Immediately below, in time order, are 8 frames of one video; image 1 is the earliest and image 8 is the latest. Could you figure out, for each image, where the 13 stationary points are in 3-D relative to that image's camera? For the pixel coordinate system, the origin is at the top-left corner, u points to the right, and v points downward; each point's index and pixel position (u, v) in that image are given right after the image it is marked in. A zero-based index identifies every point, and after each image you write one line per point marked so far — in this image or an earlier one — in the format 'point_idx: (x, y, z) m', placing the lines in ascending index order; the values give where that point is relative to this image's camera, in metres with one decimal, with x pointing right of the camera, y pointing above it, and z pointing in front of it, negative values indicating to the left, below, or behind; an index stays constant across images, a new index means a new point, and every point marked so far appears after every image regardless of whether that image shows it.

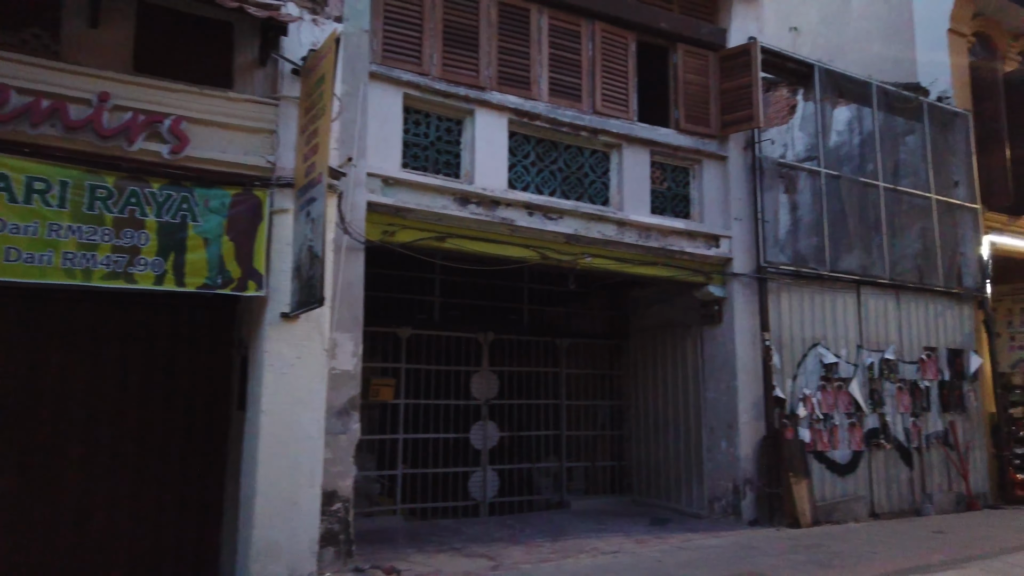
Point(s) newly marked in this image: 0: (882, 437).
0: (+4.8, -1.9, +9.7) m
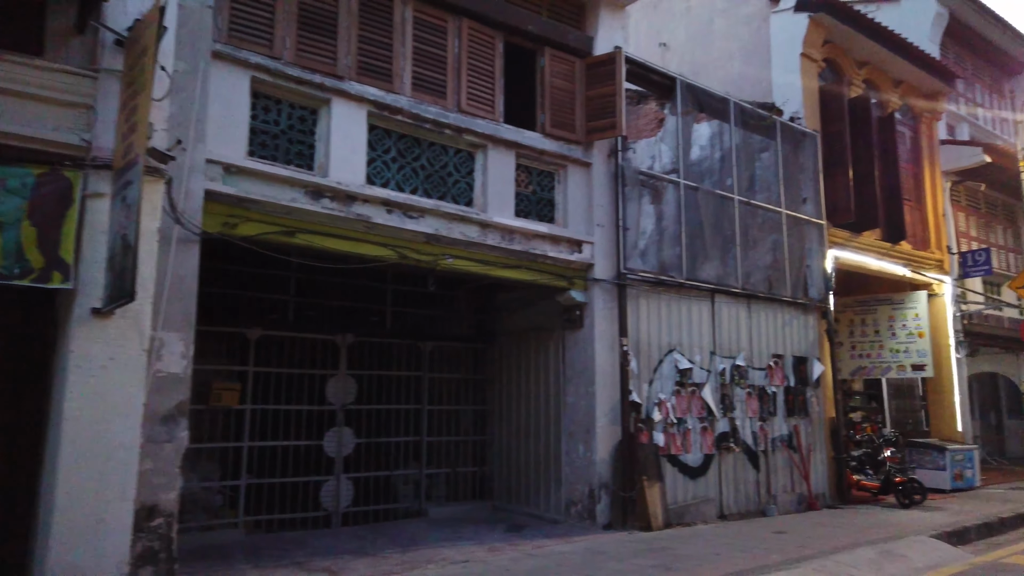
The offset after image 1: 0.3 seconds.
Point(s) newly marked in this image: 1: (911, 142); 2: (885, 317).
0: (+2.9, -2.0, +10.1) m
1: (+7.7, +2.8, +14.8) m
2: (+7.3, -0.6, +14.7) m
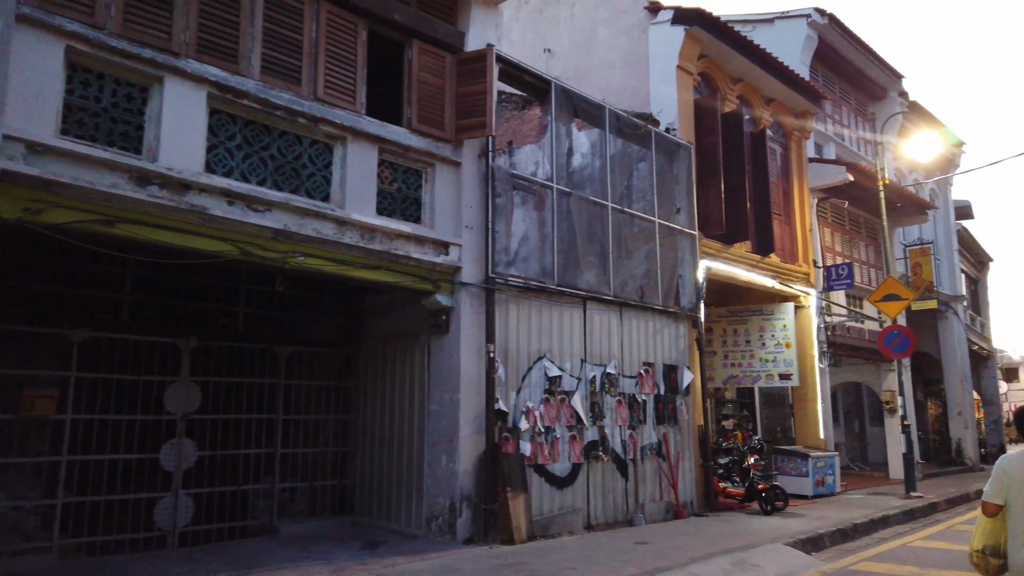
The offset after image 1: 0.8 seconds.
0: (+1.2, -2.1, +10.0) m
1: (+5.4, +2.6, +15.3) m
2: (+4.9, -0.8, +15.2) m
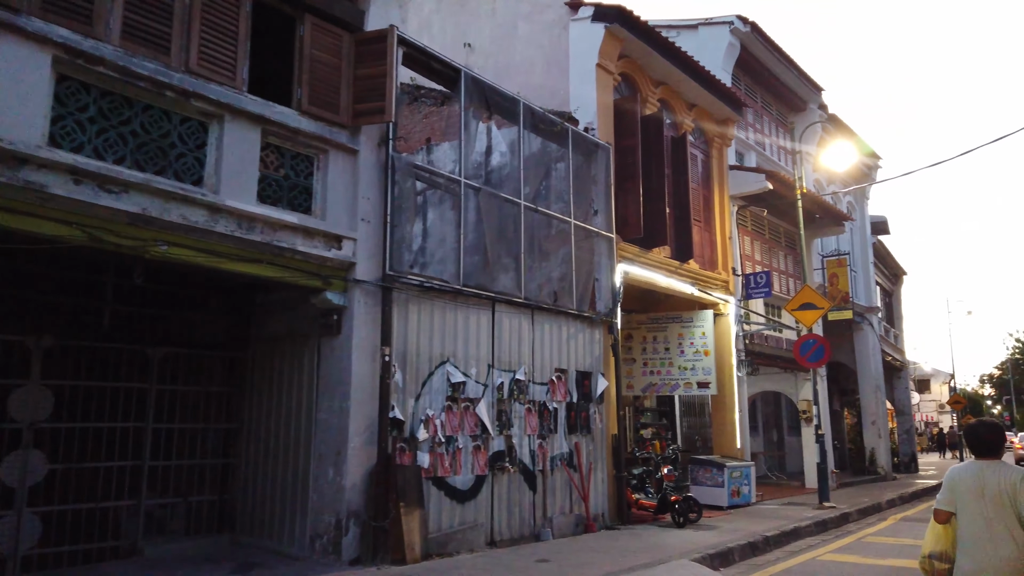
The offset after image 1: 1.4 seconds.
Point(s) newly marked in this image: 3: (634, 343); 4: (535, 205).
0: (-0.1, -2.2, +9.4) m
1: (+3.8, +2.5, +15.2) m
2: (+3.2, -0.9, +14.9) m
3: (+2.5, -1.1, +15.3) m
4: (+0.3, +1.2, +10.6) m
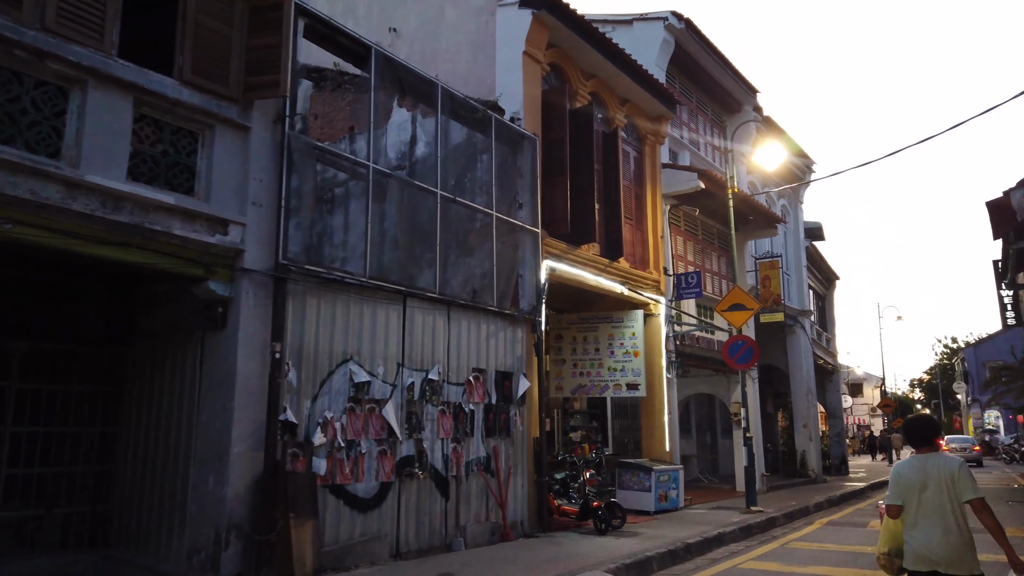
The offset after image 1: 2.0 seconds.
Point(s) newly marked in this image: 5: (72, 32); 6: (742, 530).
0: (-1.1, -2.1, +8.8) m
1: (+2.4, +2.5, +14.8) m
2: (+1.8, -0.9, +14.6) m
3: (+1.0, -1.1, +14.9) m
4: (-0.8, +1.2, +10.1) m
5: (-3.6, +2.1, +6.2) m
6: (+3.5, -3.8, +11.7) m
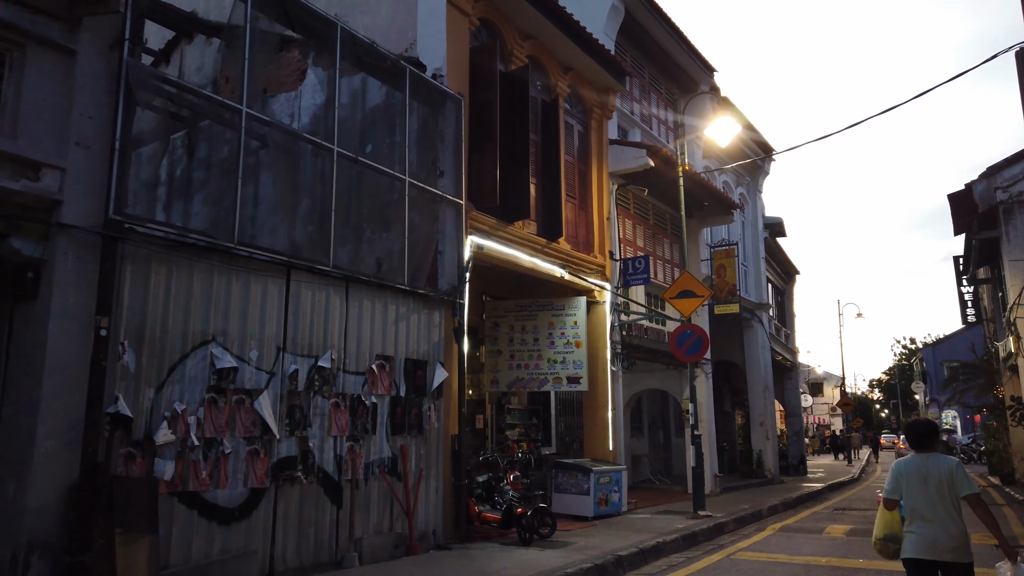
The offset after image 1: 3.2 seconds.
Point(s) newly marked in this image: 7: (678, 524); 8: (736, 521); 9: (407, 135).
0: (-2.1, -1.8, +7.5) m
1: (+1.2, +2.7, +13.6) m
2: (+0.6, -0.6, +13.3) m
3: (-0.2, -0.8, +13.6) m
4: (-1.8, +1.5, +8.7) m
5: (-4.4, +2.4, +4.7) m
6: (+2.4, -3.5, +10.5) m
7: (+2.6, -3.6, +11.7) m
8: (+3.7, -3.9, +12.5) m
9: (-1.3, +1.9, +9.6) m
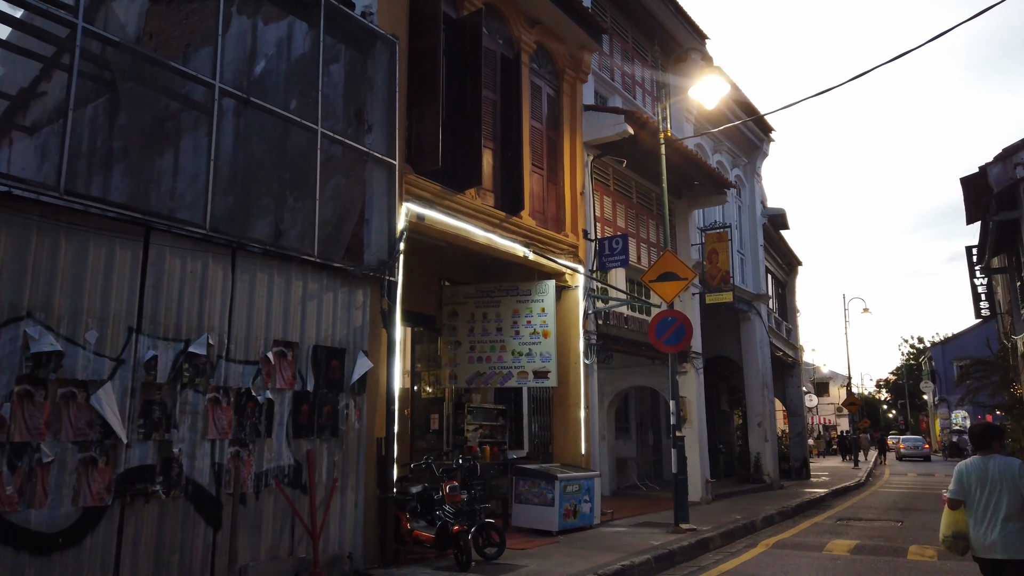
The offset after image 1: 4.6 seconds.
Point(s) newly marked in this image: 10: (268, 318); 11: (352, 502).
0: (-2.8, -1.5, +6.0) m
1: (+0.5, +3.0, +12.1) m
2: (-0.1, -0.4, +11.8) m
3: (-0.9, -0.5, +12.1) m
4: (-2.4, +1.8, +7.2) m
5: (-5.1, +2.7, +3.2) m
6: (+1.8, -3.2, +9.0) m
7: (+1.9, -3.4, +10.1) m
8: (+3.1, -3.6, +10.9) m
9: (-2.0, +2.2, +8.0) m
10: (-2.3, -0.3, +7.0) m
11: (-1.6, -2.1, +7.6) m
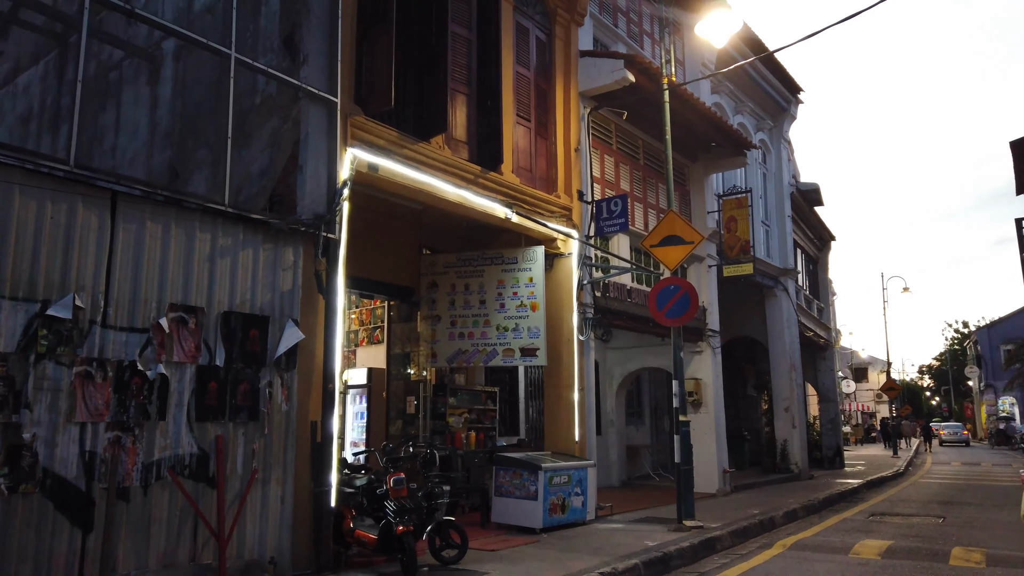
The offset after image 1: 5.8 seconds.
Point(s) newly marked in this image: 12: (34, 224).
0: (-3.2, -1.2, +4.8) m
1: (+0.3, +3.5, +10.7) m
2: (-0.3, +0.1, +10.5) m
3: (-1.1, -0.1, +10.8) m
4: (-2.9, +2.2, +6.0) m
5: (-5.7, +2.9, +2.1) m
6: (+1.4, -2.8, +7.7) m
7: (+1.7, -2.9, +8.8) m
8: (+2.8, -3.1, +9.5) m
9: (-2.4, +2.6, +6.8) m
10: (-2.7, +0.1, +5.8) m
11: (-2.0, -1.8, +6.4) m
12: (-3.2, +0.5, +5.1) m
